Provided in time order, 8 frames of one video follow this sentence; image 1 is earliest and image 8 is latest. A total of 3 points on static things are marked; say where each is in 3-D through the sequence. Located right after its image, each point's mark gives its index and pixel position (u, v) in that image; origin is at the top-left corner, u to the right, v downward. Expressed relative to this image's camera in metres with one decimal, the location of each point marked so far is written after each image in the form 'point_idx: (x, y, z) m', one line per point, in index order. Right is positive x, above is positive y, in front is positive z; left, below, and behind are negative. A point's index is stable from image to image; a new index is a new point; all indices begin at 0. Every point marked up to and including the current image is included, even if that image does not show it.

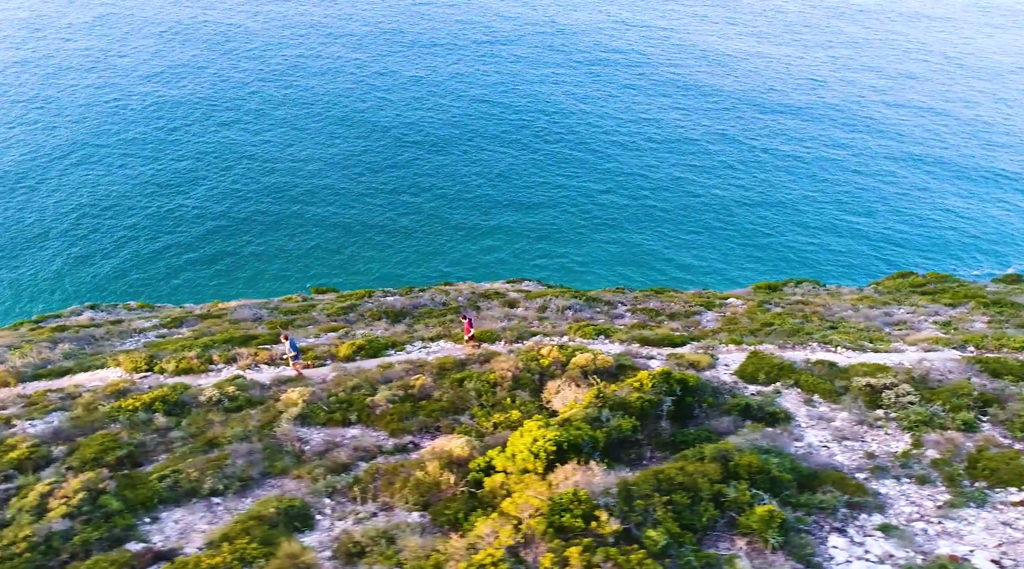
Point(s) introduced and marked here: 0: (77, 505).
0: (-10.2, -5.2, +18.9) m
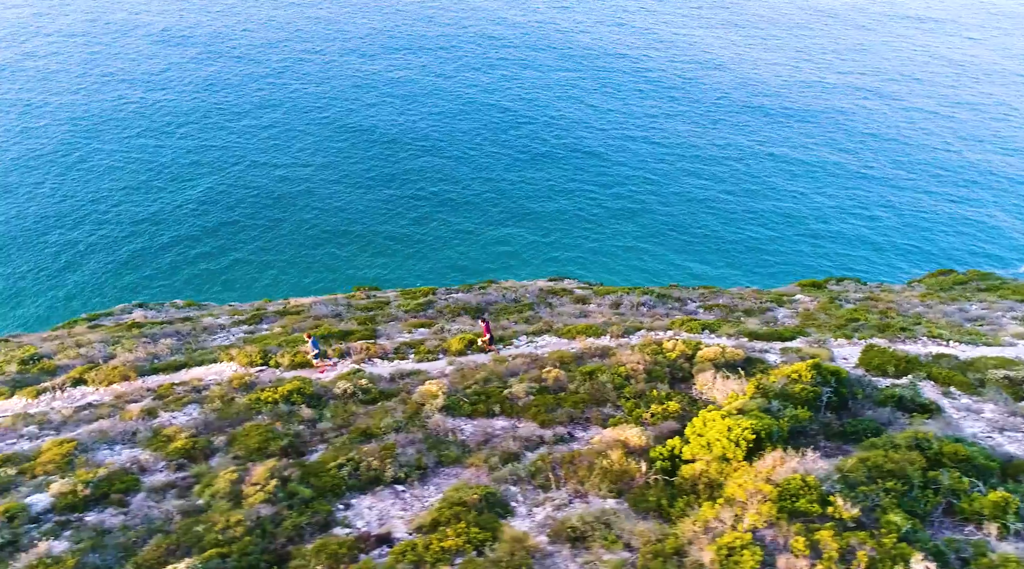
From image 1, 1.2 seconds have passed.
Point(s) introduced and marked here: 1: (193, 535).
0: (-5.7, -5.0, +19.3) m
1: (-6.9, -5.4, +17.2) m
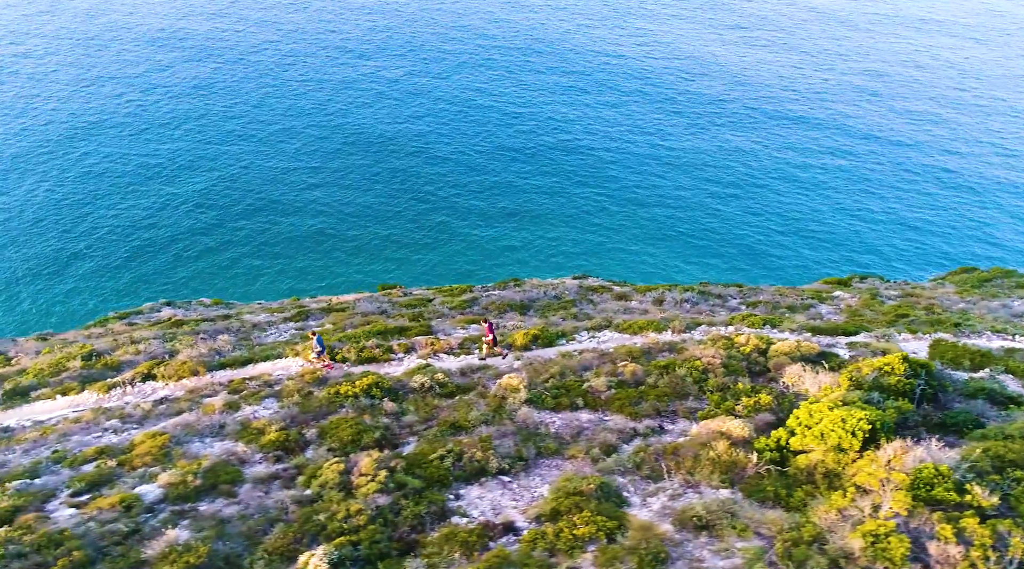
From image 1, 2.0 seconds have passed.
0: (-3.1, -4.8, +19.5) m
1: (-4.3, -5.3, +17.5) m
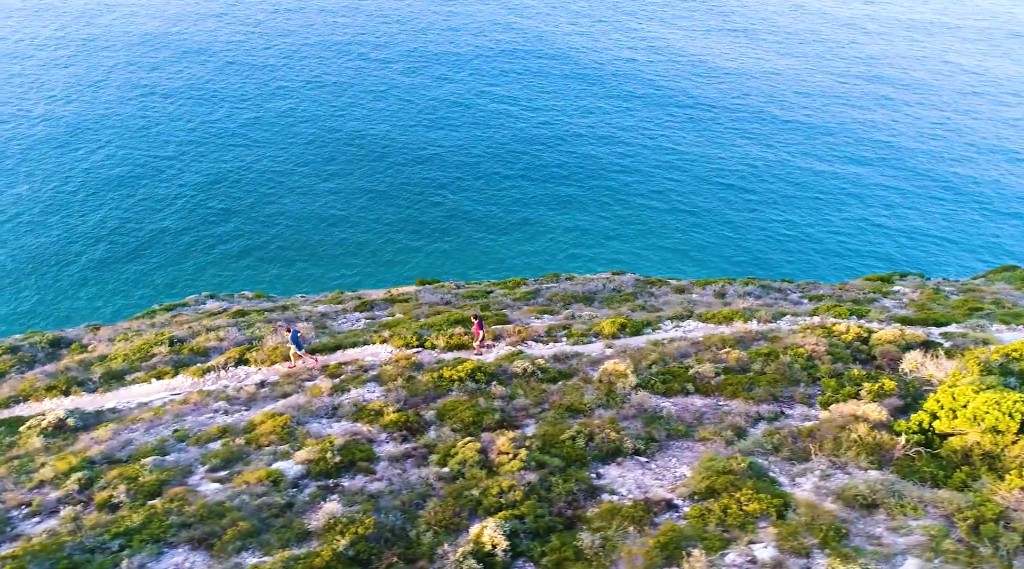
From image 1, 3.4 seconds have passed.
0: (+0.4, -4.3, +19.7) m
1: (-0.9, -4.8, +17.7) m
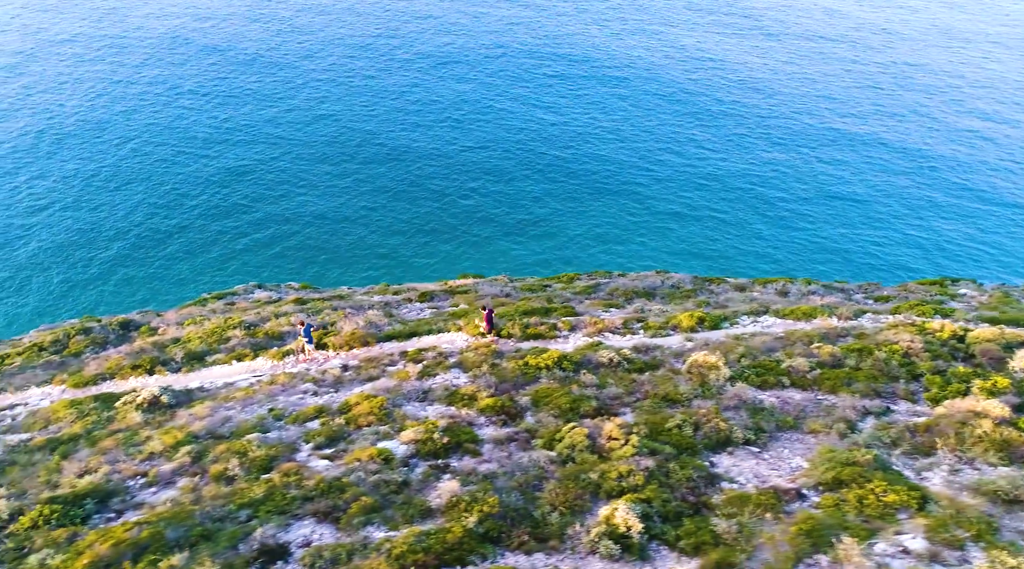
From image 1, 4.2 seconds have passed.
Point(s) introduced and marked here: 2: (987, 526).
0: (+3.1, -4.0, +19.5) m
1: (+1.7, -4.4, +17.6) m
2: (+8.8, -4.6, +15.1) m
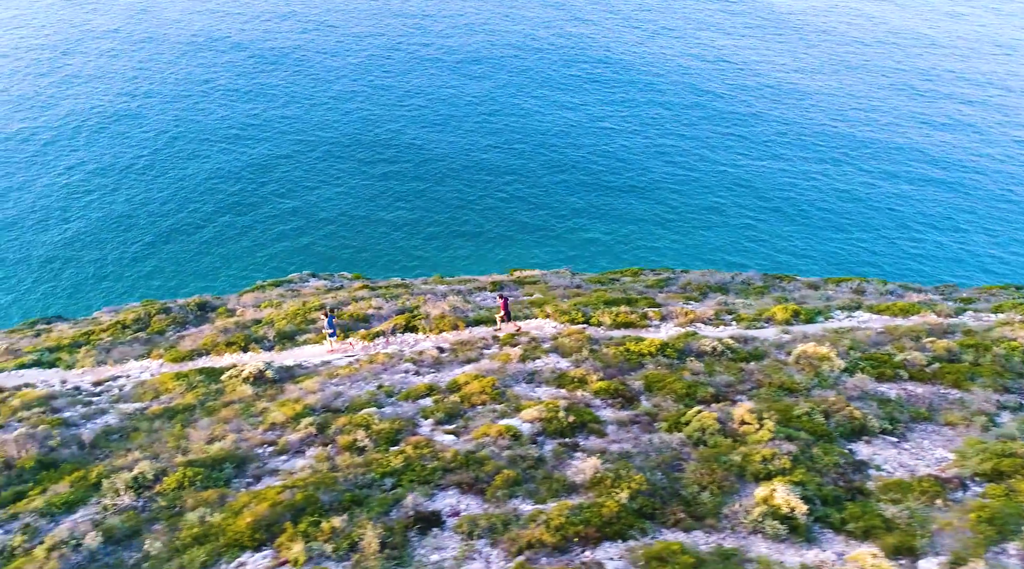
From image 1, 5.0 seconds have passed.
0: (+6.3, -3.5, +19.1) m
1: (+4.8, -3.9, +17.3) m
2: (+11.8, -4.3, +14.5) m
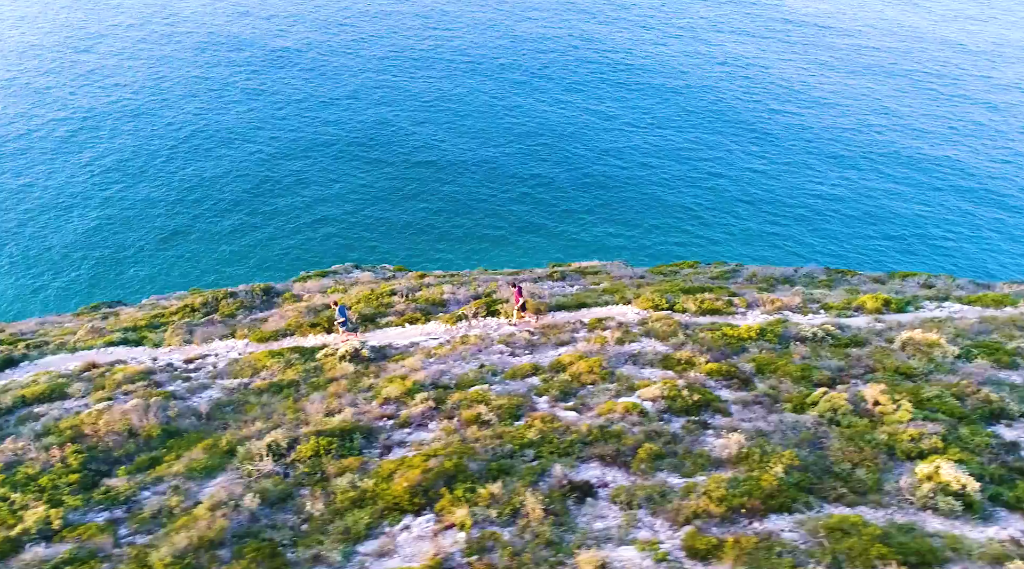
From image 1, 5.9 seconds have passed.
0: (+9.3, -3.0, +18.7) m
1: (+7.8, -3.4, +16.9) m
2: (+14.6, -3.9, +13.8) m
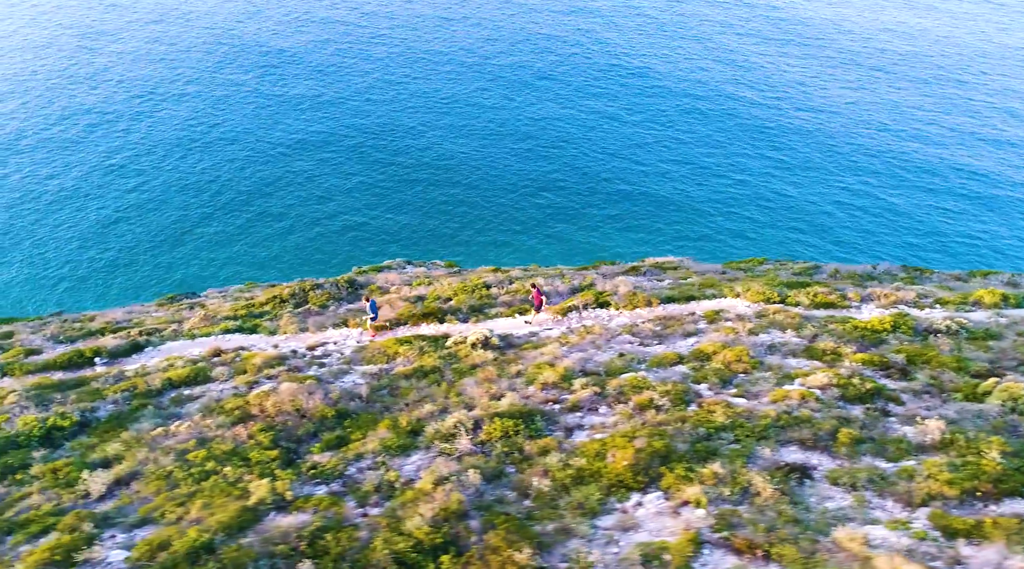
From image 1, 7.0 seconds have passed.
0: (+13.6, -2.7, +18.4) m
1: (+12.0, -3.1, +16.7) m
2: (+18.7, -3.7, +13.3) m
